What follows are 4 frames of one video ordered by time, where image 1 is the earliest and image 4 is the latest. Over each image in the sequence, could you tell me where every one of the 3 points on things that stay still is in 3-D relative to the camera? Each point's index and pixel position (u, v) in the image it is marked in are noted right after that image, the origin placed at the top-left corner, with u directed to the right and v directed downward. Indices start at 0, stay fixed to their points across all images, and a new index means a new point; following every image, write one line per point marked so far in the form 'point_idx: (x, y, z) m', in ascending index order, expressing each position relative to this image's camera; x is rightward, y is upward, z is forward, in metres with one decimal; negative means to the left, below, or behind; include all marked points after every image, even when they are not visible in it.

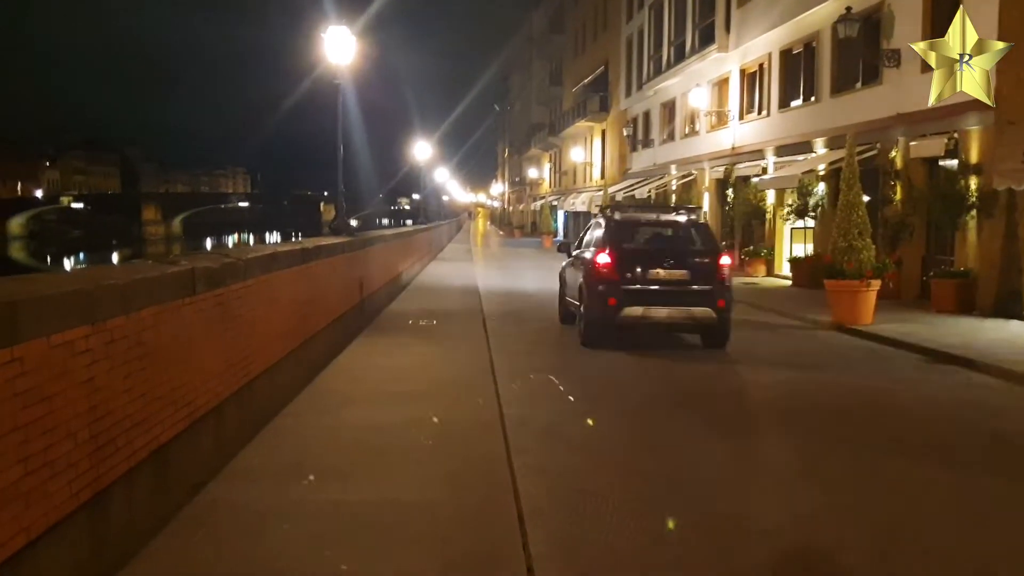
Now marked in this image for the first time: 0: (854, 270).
0: (+5.6, +0.3, +15.0) m
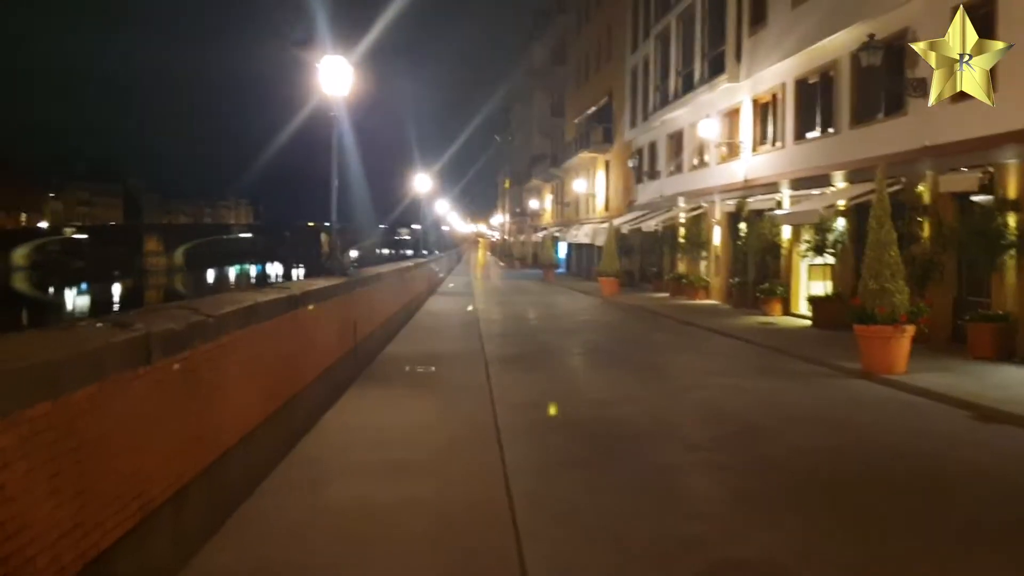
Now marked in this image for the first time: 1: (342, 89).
0: (+5.7, -0.4, +13.9) m
1: (-2.5, +3.0, +13.3) m
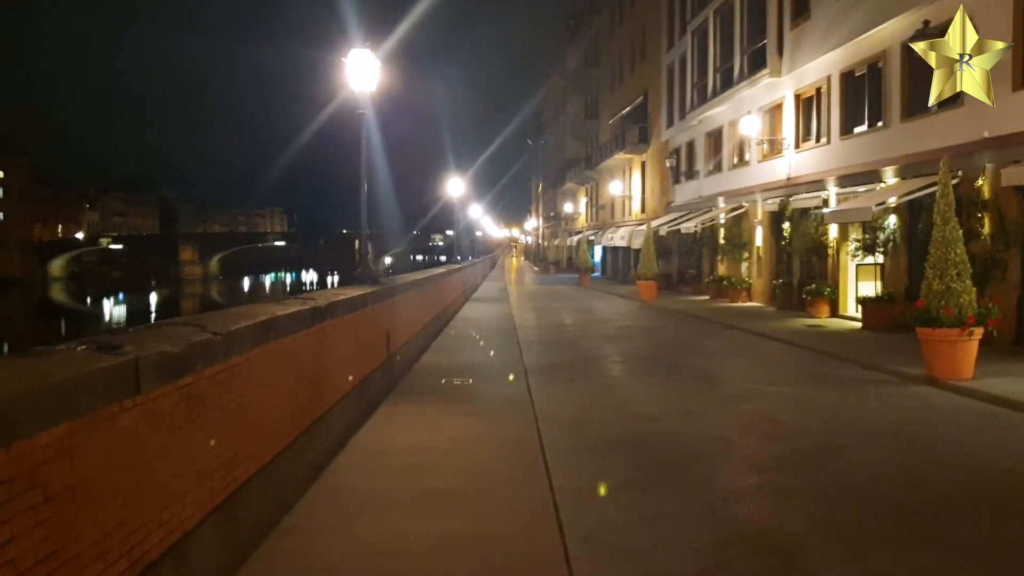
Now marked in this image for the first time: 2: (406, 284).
0: (+6.3, -0.4, +13.0) m
1: (-2.0, +2.8, +12.7) m
2: (-1.8, +0.1, +15.1) m
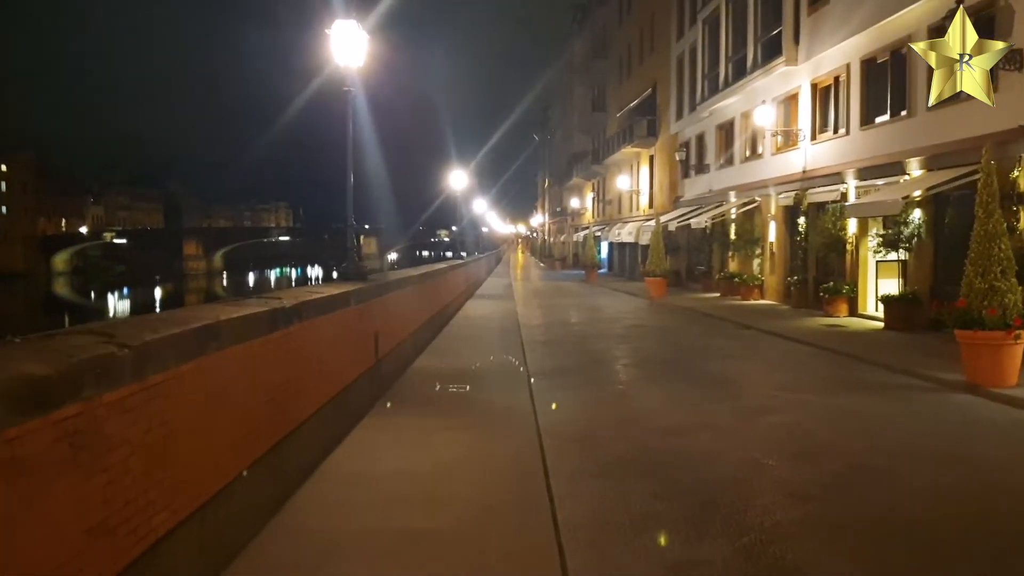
0: (+6.3, -0.4, +11.9) m
1: (-1.9, +2.9, +11.6) m
2: (-1.7, +0.1, +14.0) m
